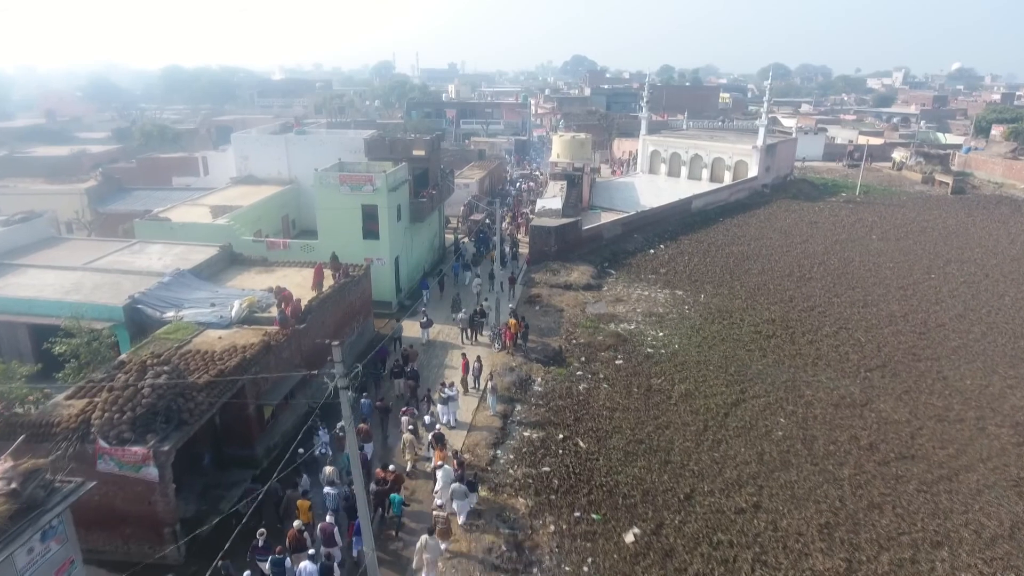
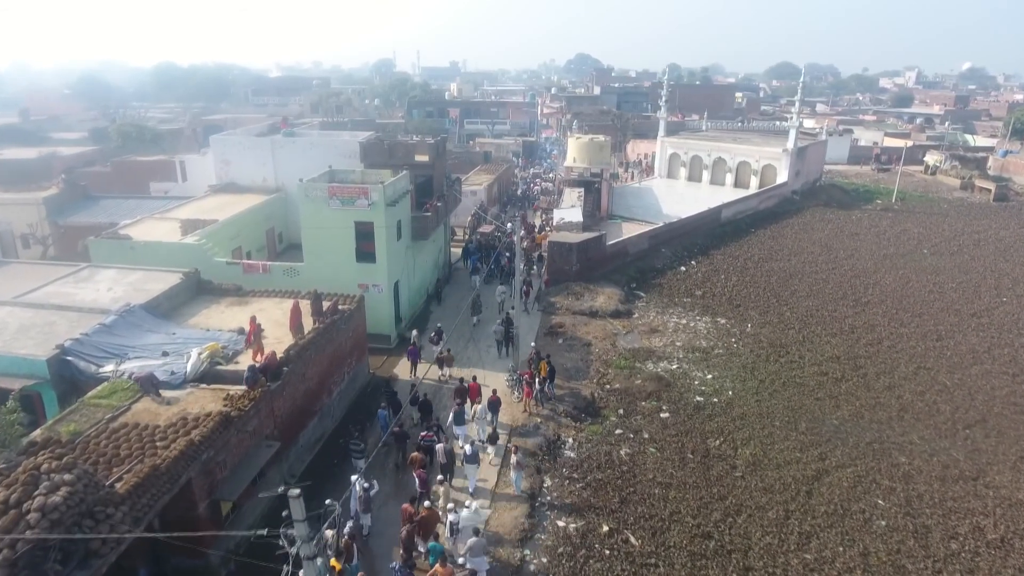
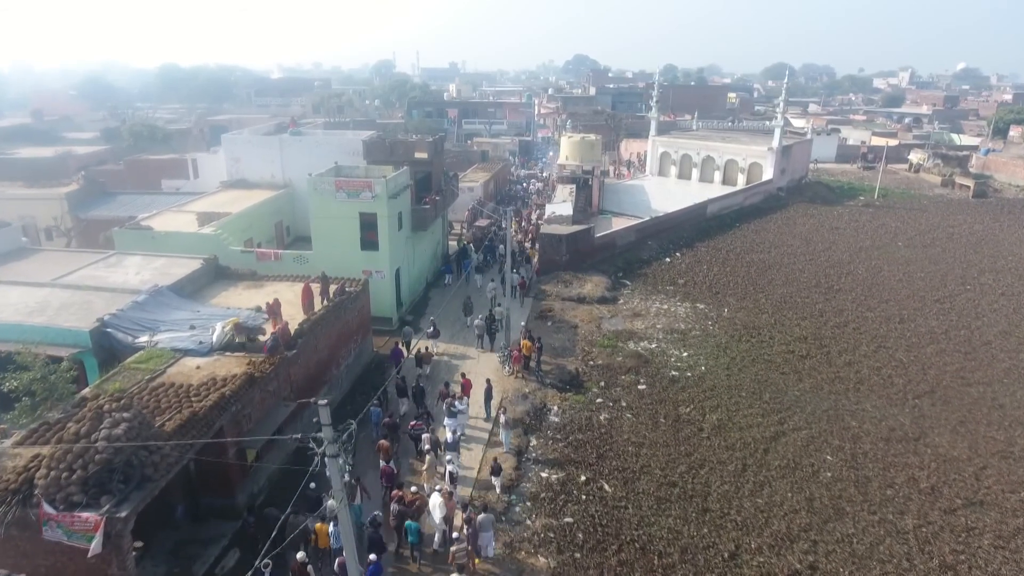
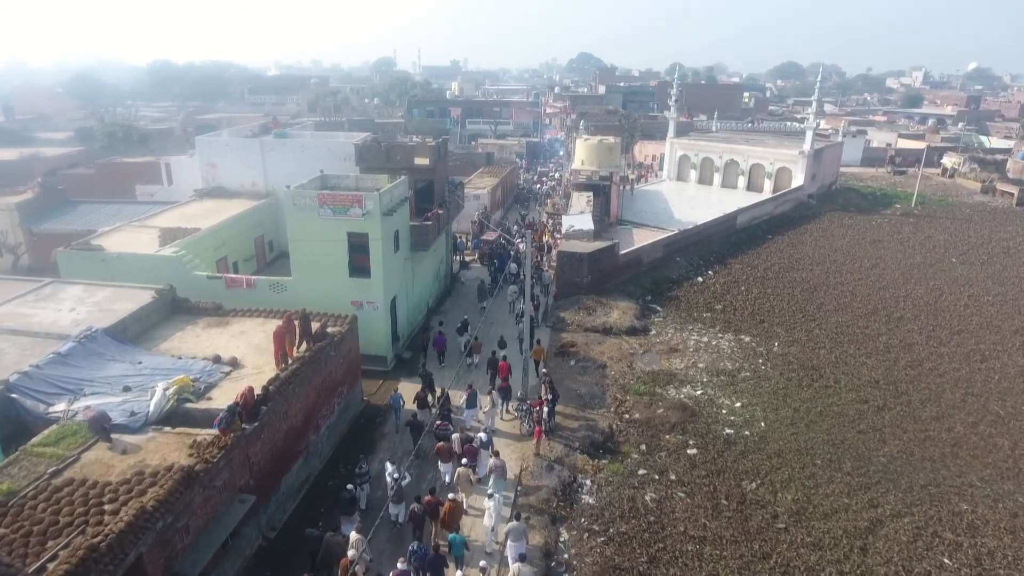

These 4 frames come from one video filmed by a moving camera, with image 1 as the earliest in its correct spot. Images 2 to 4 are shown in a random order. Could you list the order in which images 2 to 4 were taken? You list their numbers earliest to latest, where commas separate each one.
3, 2, 4
